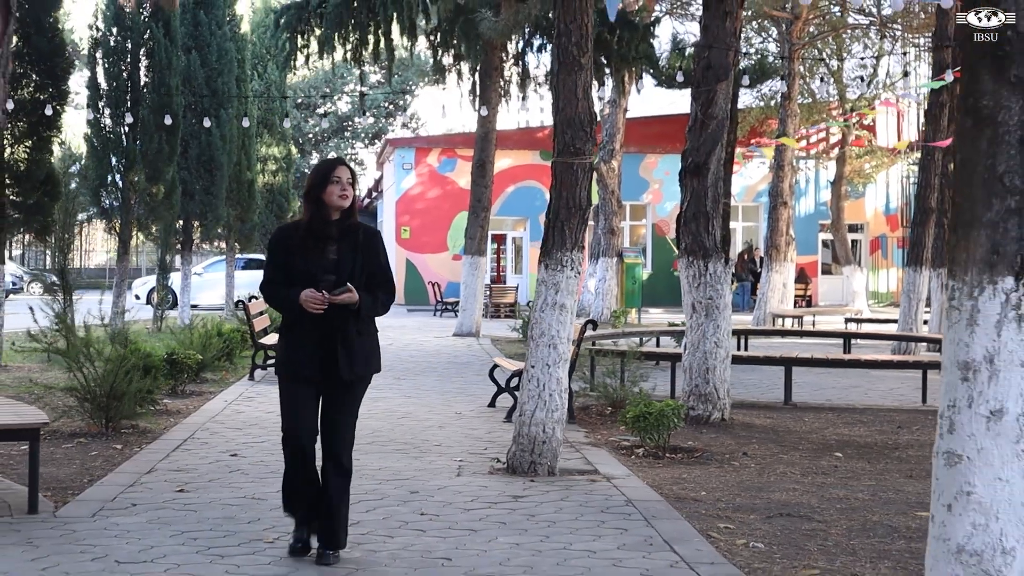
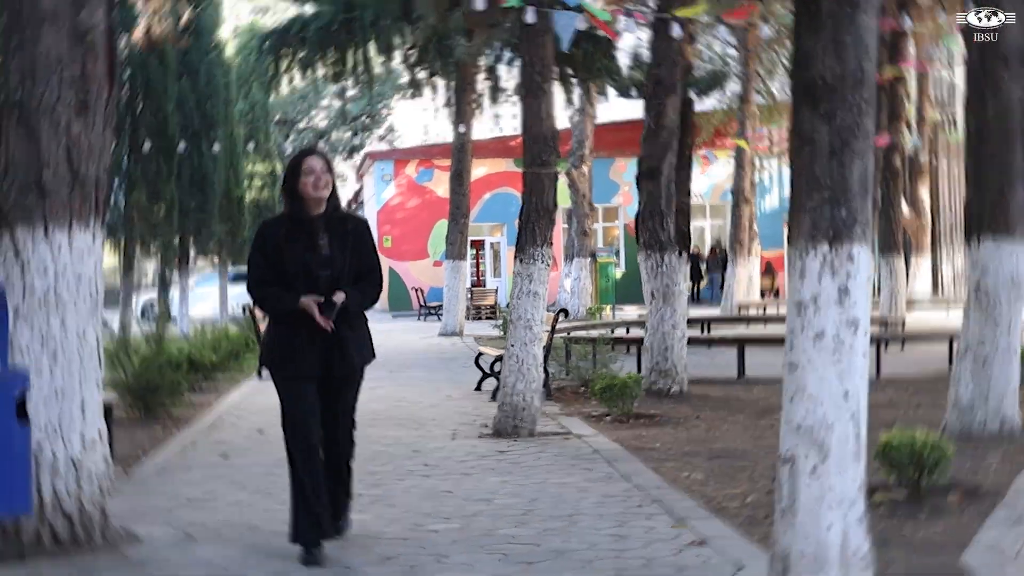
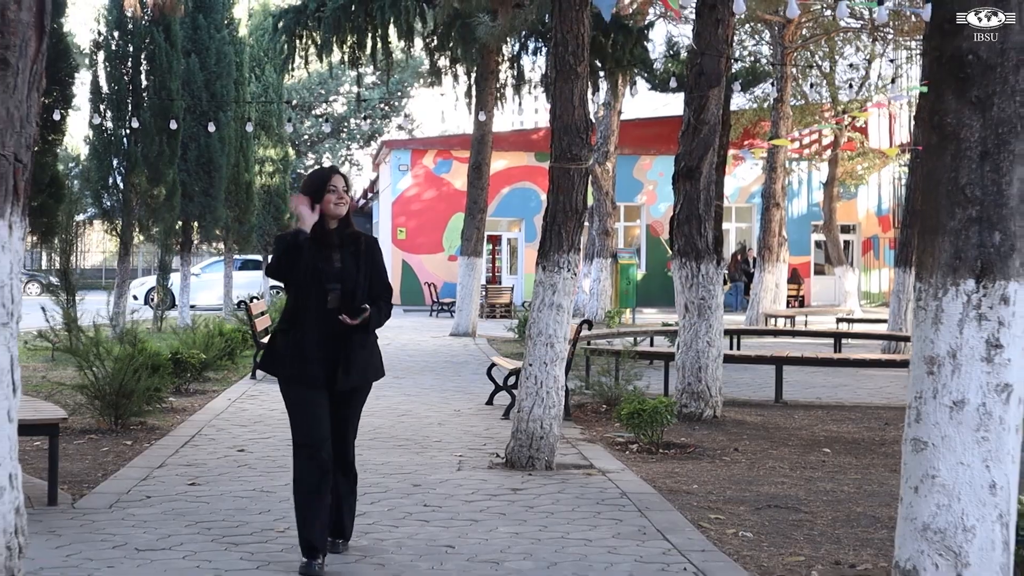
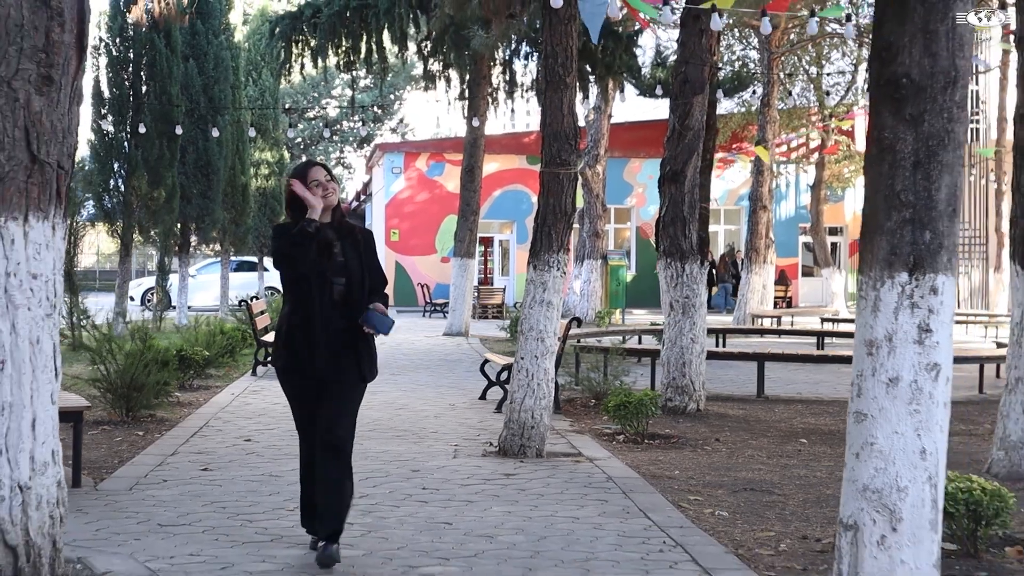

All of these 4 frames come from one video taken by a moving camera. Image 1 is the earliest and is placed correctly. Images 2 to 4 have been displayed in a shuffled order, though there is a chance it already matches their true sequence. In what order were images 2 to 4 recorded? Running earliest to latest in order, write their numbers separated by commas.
3, 4, 2
